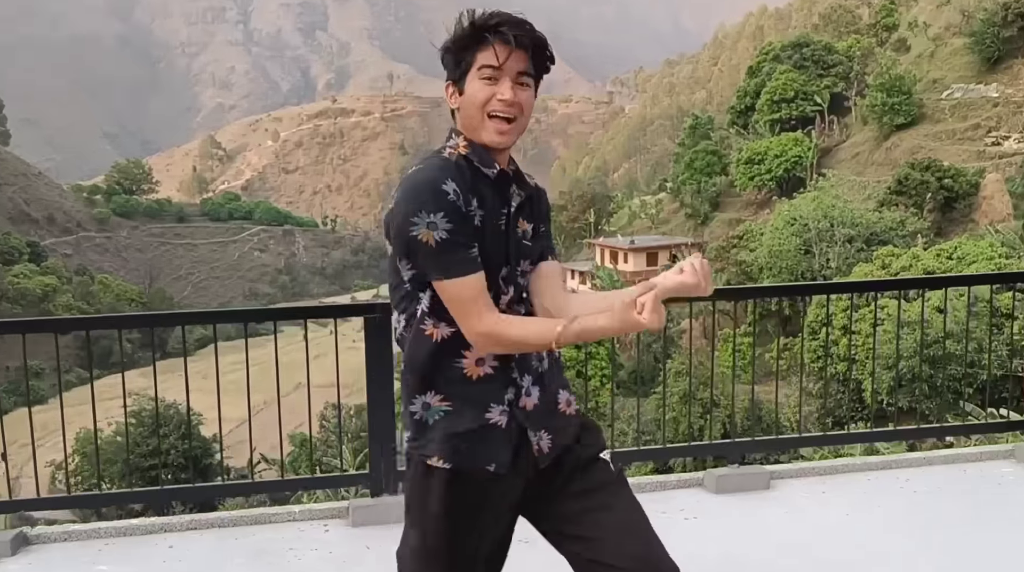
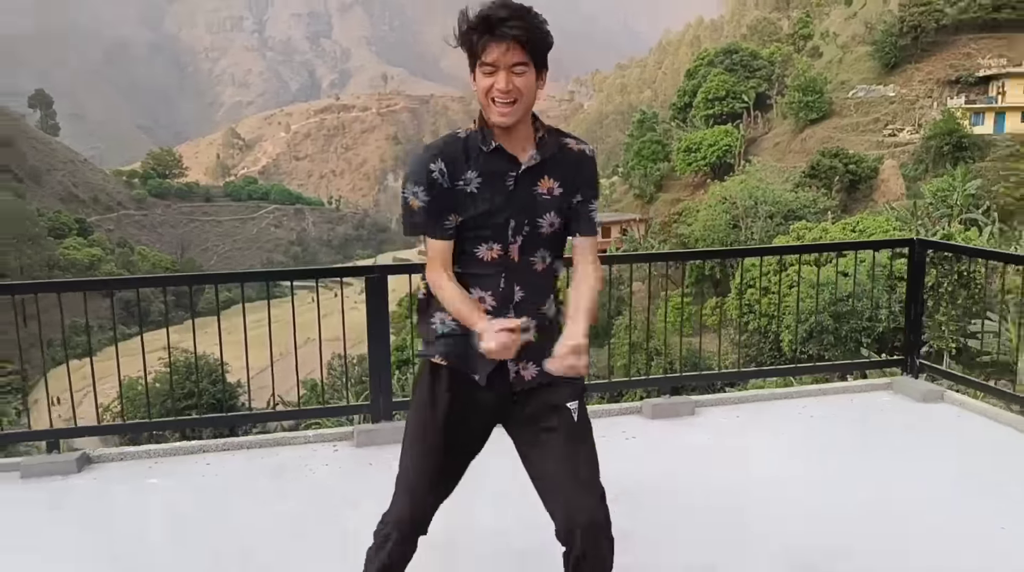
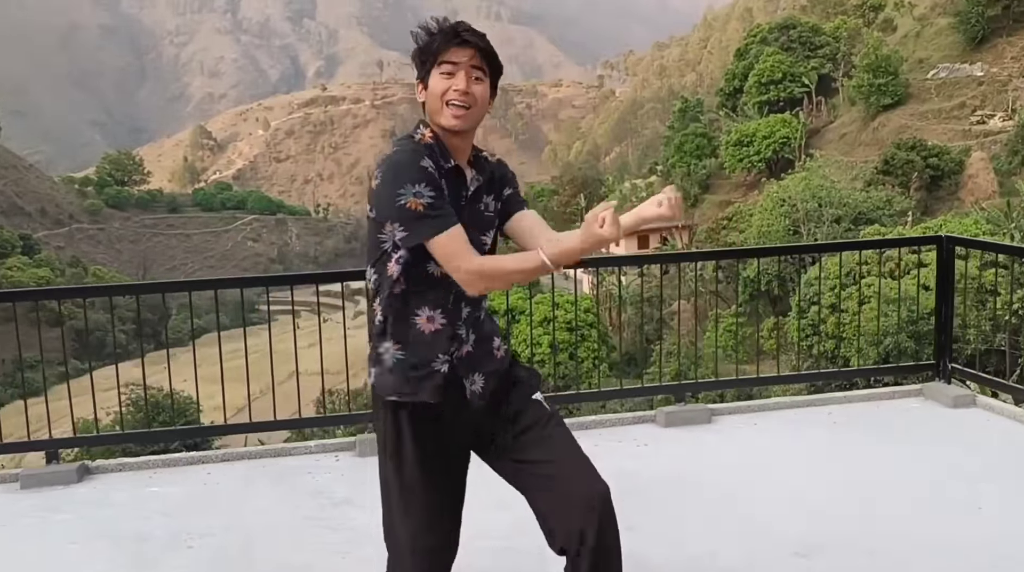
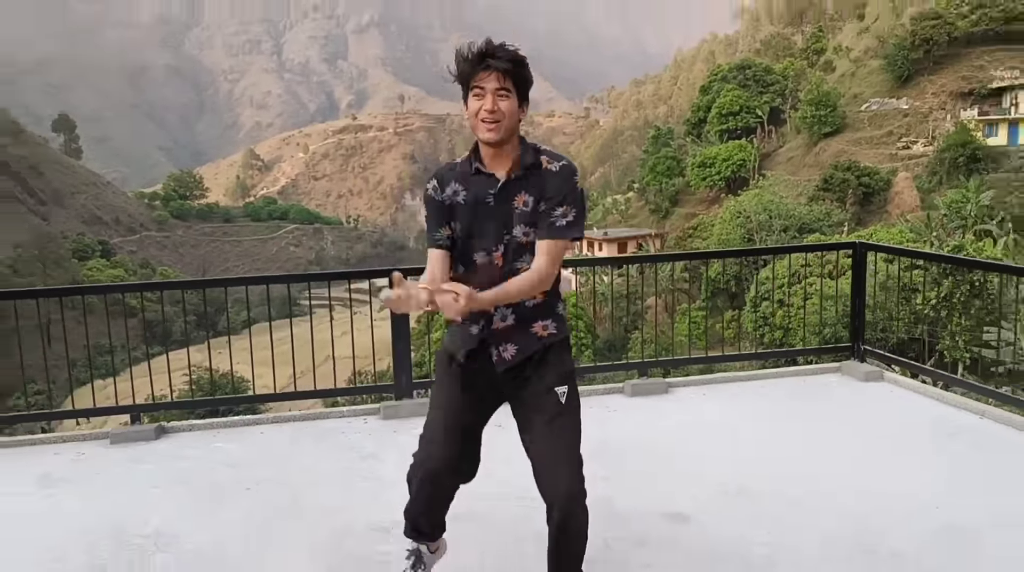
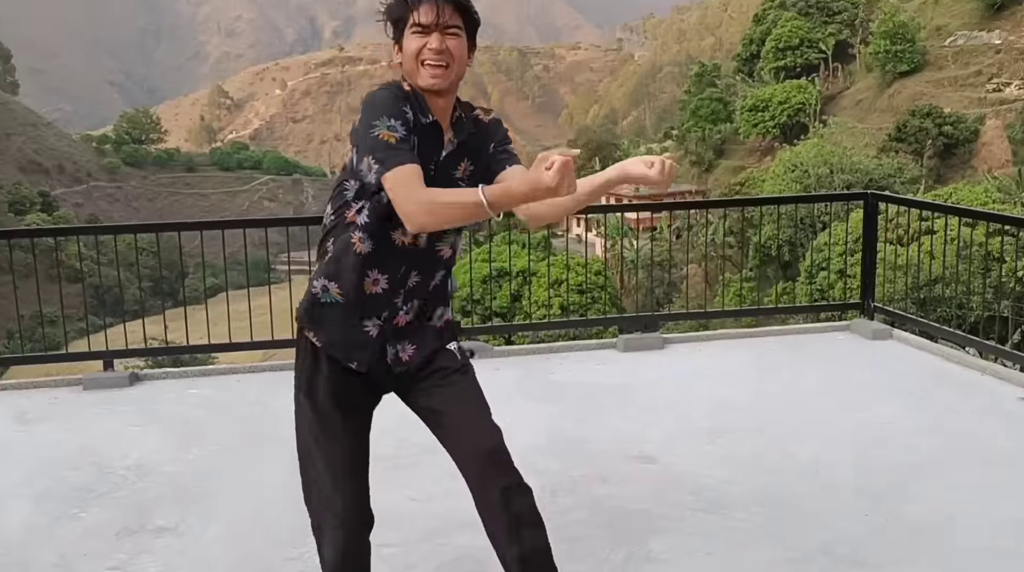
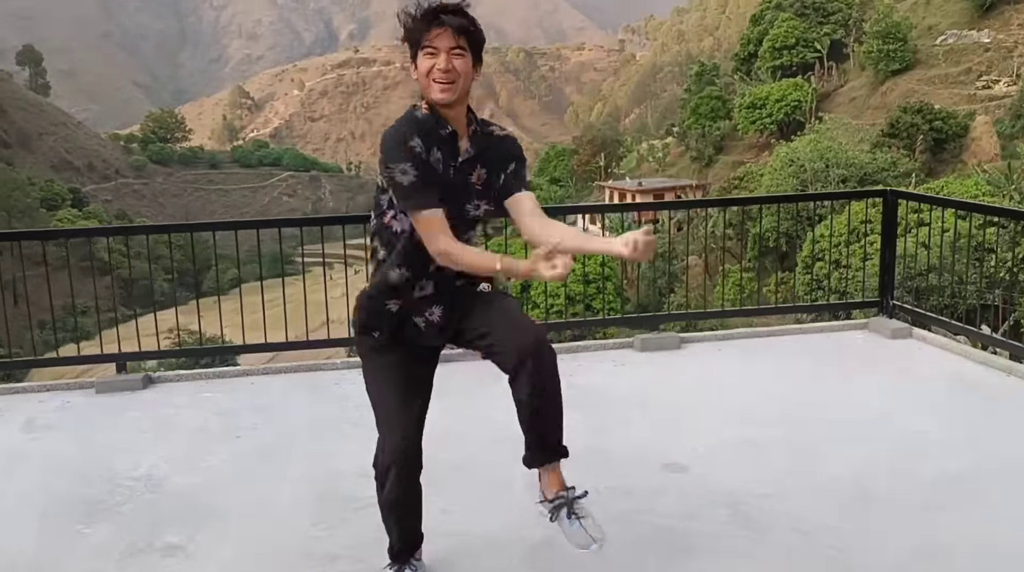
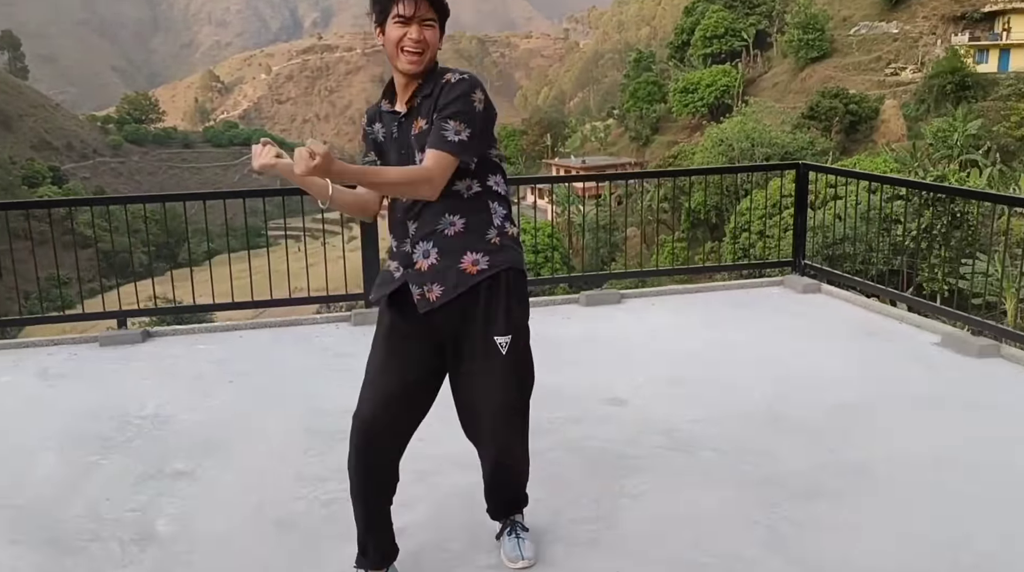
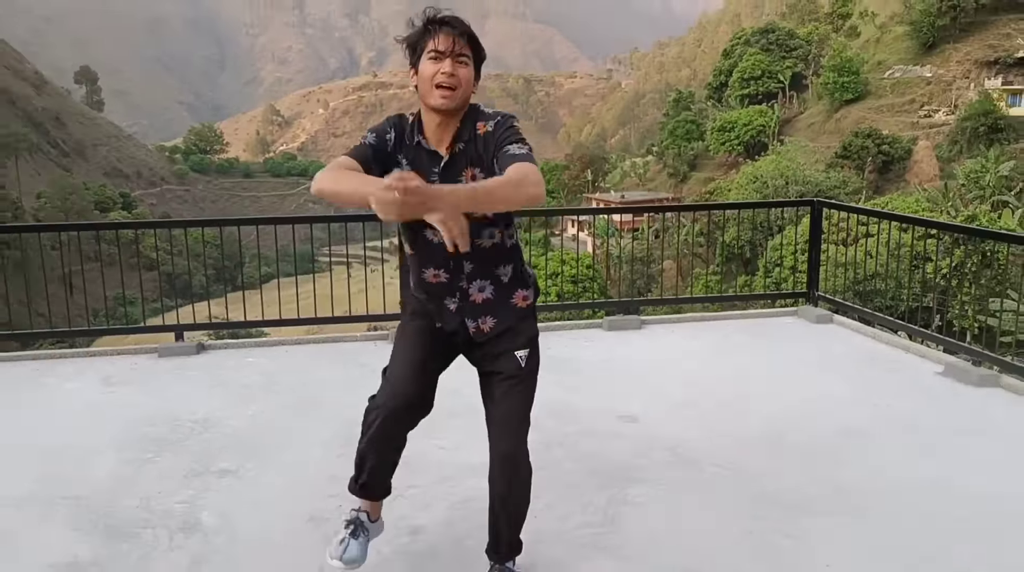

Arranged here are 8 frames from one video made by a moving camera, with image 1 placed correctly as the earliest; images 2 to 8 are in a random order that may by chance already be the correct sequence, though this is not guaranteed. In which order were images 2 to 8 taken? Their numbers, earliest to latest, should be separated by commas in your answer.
2, 3, 4, 6, 7, 5, 8
